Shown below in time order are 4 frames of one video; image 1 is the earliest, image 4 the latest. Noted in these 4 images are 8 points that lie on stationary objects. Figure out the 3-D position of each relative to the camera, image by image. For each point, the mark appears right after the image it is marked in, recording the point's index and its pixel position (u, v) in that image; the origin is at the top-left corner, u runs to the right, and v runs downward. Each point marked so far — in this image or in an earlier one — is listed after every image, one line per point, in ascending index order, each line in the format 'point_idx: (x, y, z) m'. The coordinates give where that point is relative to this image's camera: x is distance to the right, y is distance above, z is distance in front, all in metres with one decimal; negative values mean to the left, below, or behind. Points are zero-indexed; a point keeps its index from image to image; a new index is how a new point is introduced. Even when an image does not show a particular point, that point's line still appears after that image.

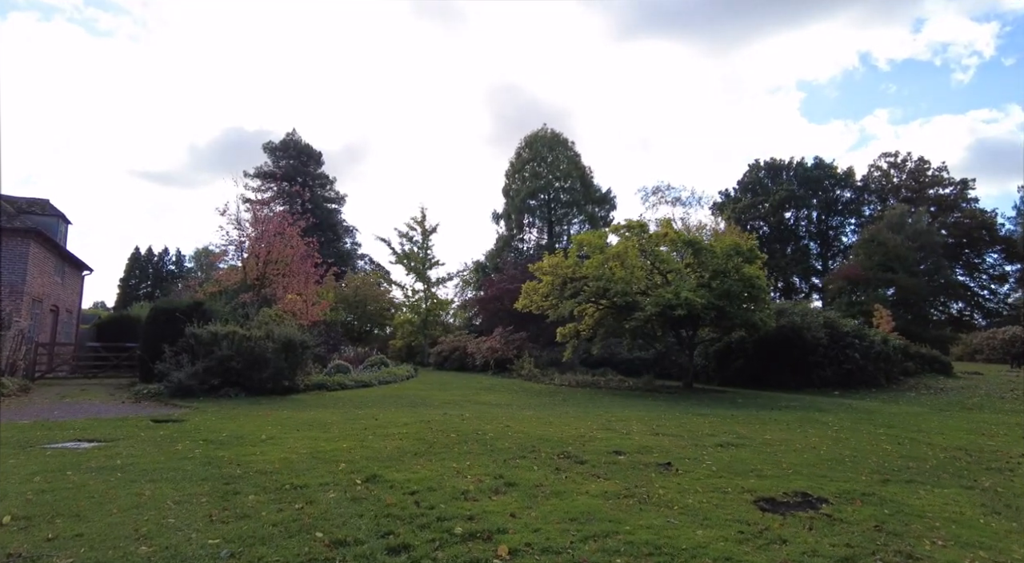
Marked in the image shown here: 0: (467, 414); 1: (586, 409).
0: (-0.9, -2.7, +13.3) m
1: (+1.7, -3.0, +15.3) m
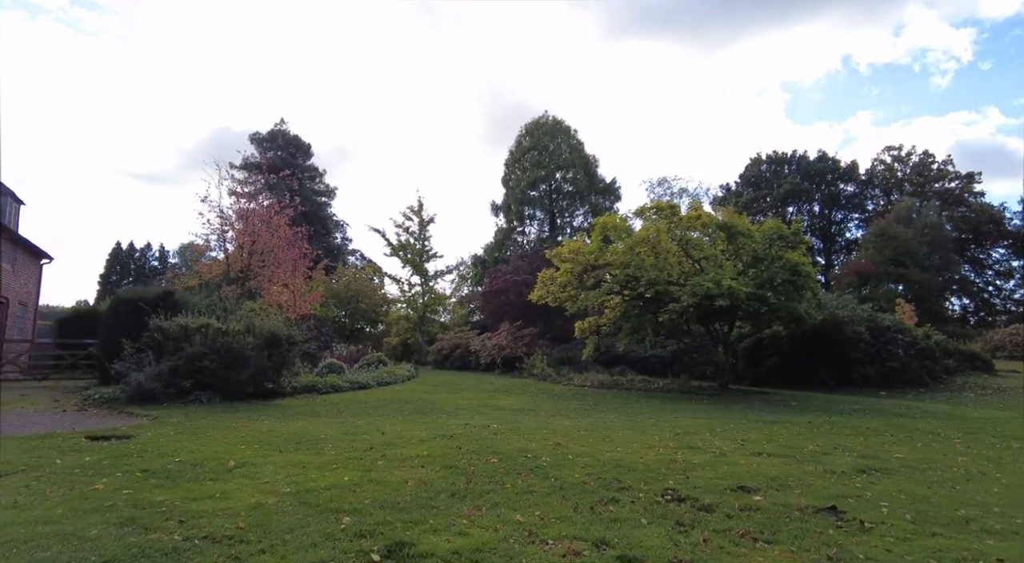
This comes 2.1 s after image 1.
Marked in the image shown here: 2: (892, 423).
0: (-0.2, -2.3, +10.6) m
1: (+2.3, -2.6, +12.7) m
2: (+7.3, -2.7, +12.6) m
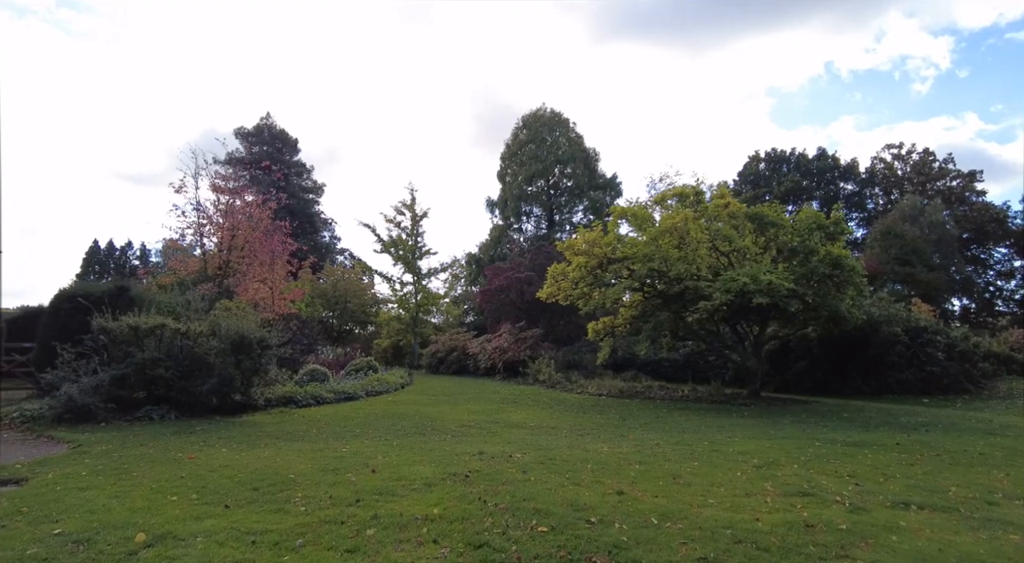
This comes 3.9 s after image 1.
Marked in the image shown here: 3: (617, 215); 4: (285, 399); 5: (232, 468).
0: (+0.1, -2.2, +8.2) m
1: (+2.6, -2.5, +10.4) m
2: (+7.6, -2.6, +10.3) m
3: (+3.1, +1.9, +19.5) m
4: (-4.8, -2.5, +13.9) m
5: (-3.1, -2.1, +7.3) m
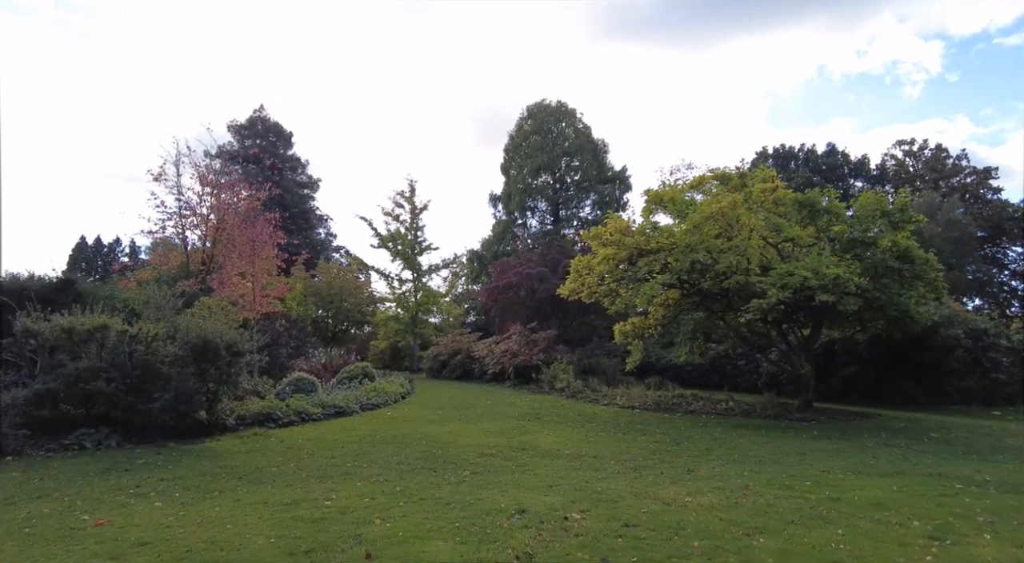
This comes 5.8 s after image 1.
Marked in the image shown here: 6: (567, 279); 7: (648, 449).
0: (+0.6, -2.0, +5.7) m
1: (+3.1, -2.4, +7.9) m
2: (+8.1, -2.4, +7.8) m
3: (+3.6, +2.1, +17.0) m
4: (-4.3, -2.3, +11.4) m
5: (-2.6, -1.9, +4.7) m
6: (+1.5, 0.0, +18.1) m
7: (+2.1, -2.6, +10.2) m
